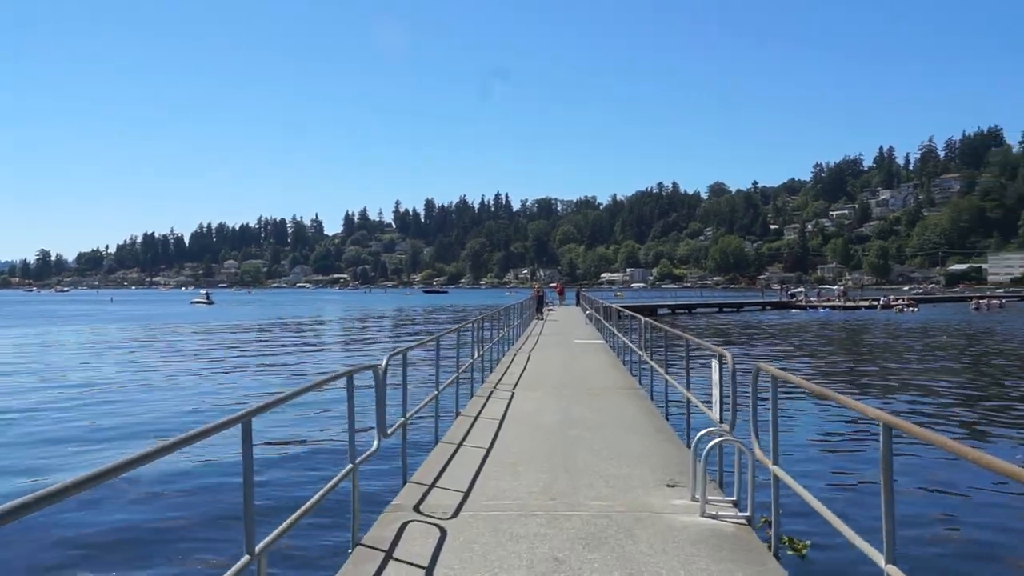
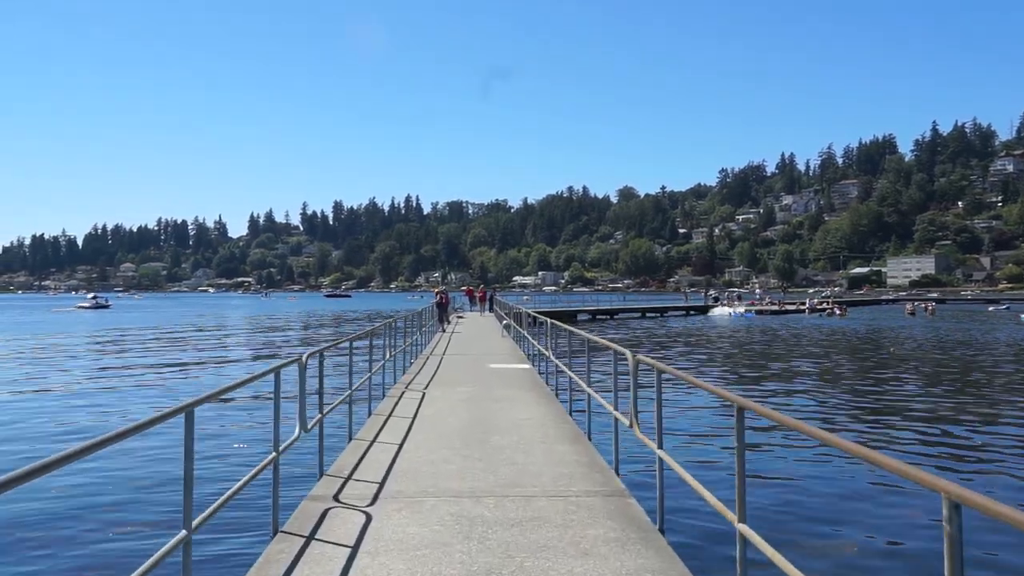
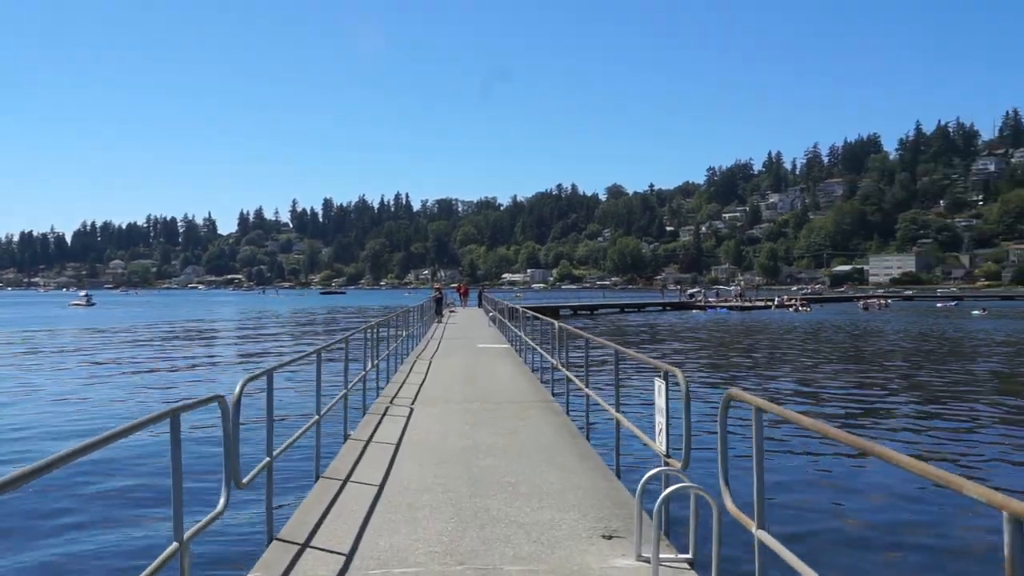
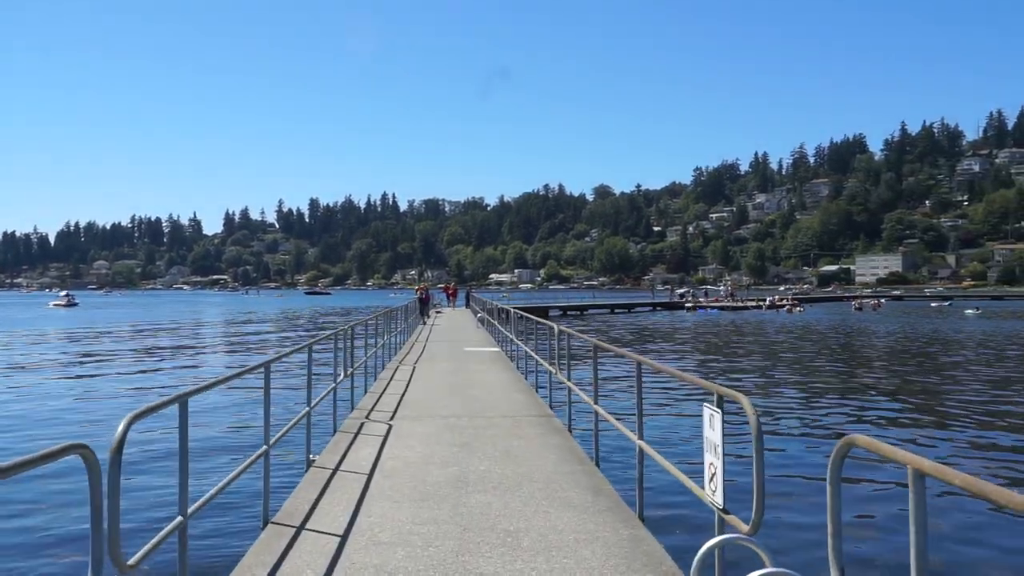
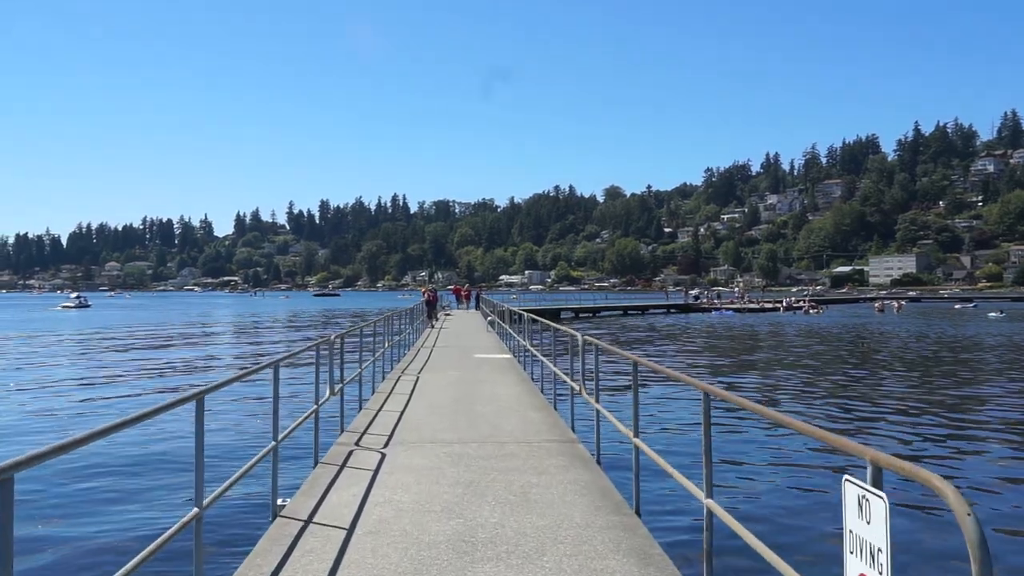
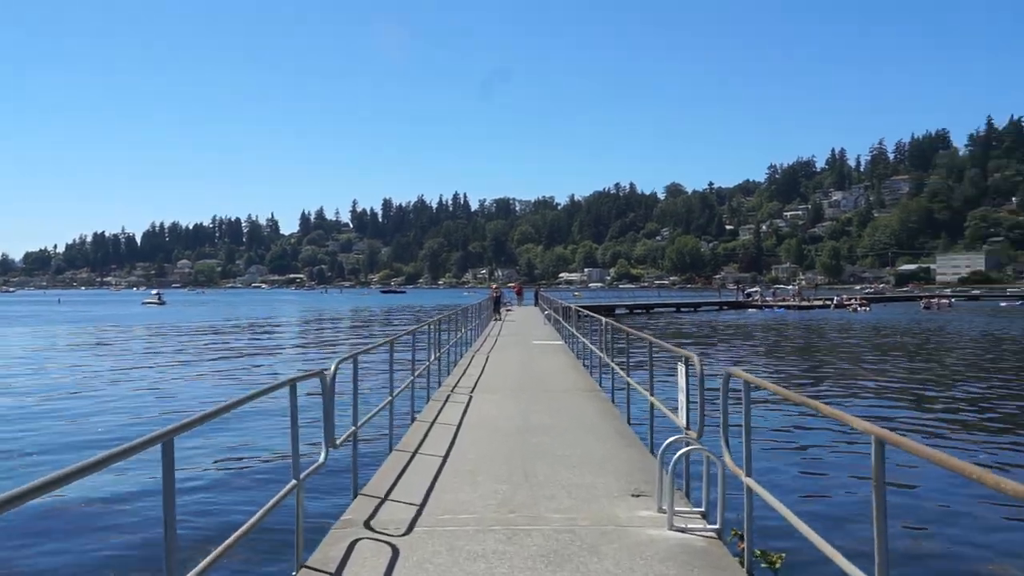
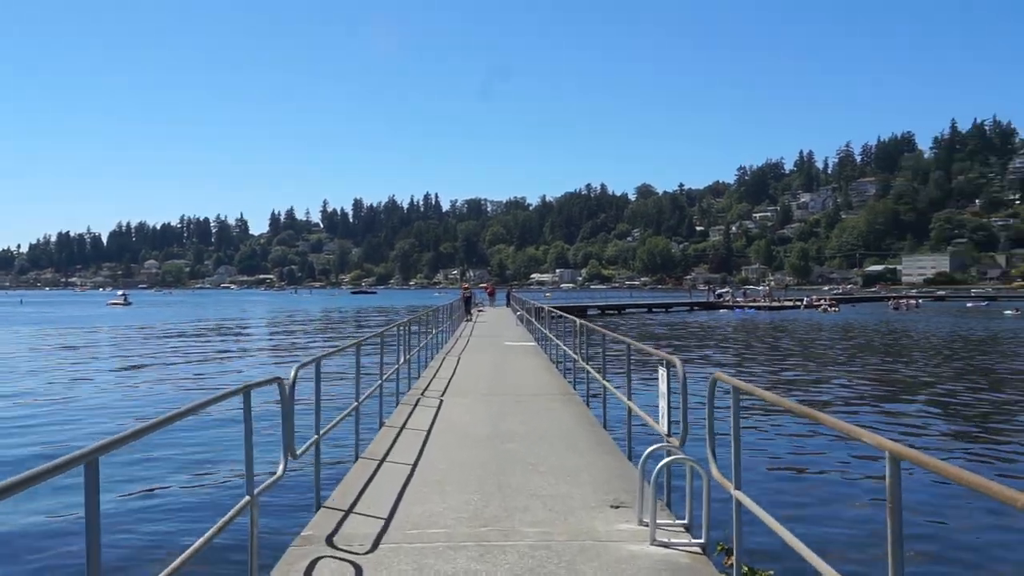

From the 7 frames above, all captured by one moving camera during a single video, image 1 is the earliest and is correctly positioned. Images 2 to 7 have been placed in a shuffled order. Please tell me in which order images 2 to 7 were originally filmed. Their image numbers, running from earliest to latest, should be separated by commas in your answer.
6, 7, 3, 4, 5, 2
